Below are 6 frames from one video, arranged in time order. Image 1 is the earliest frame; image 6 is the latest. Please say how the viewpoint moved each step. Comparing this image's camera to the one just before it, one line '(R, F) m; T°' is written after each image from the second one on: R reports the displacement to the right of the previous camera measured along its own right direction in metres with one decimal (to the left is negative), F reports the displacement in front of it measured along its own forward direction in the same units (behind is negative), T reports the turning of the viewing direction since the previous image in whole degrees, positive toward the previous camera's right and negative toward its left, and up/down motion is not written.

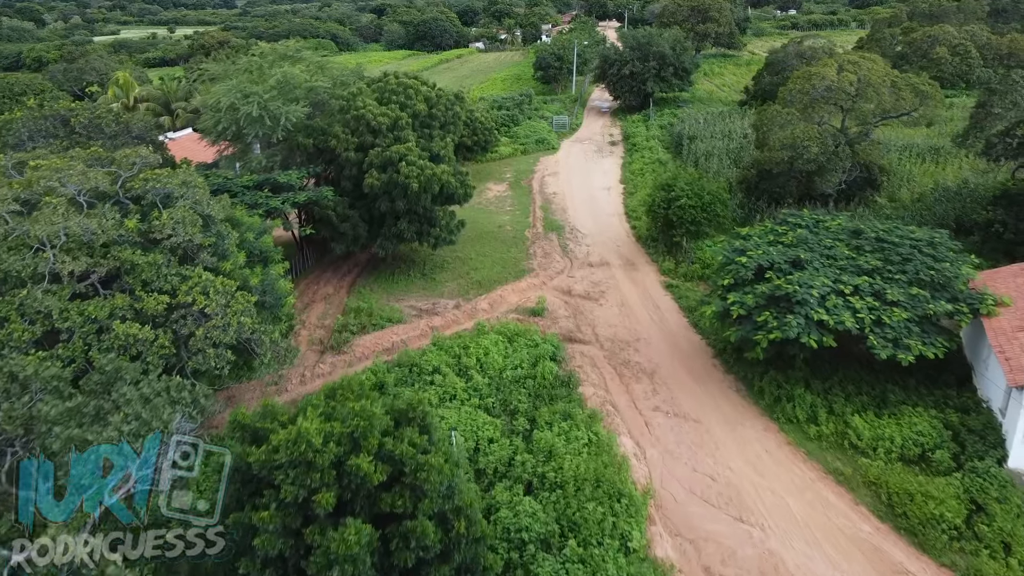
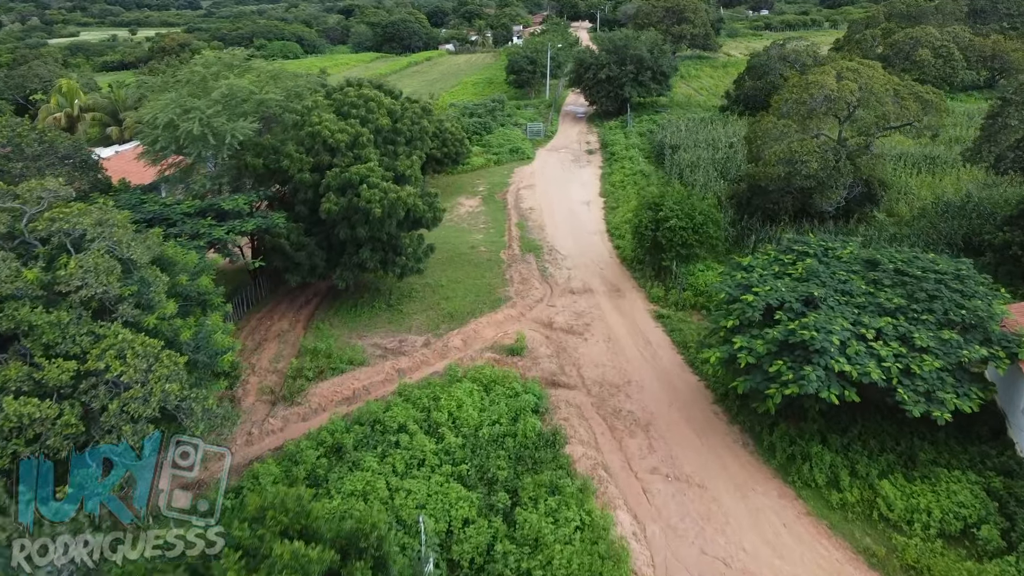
(0.0, +1.6) m; +2°
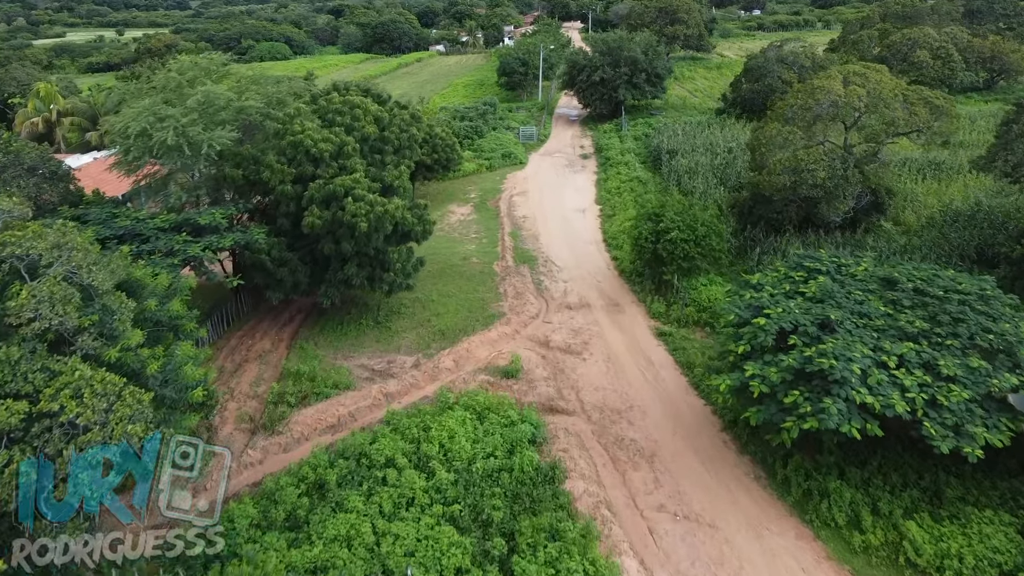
(0.0, +0.8) m; +1°
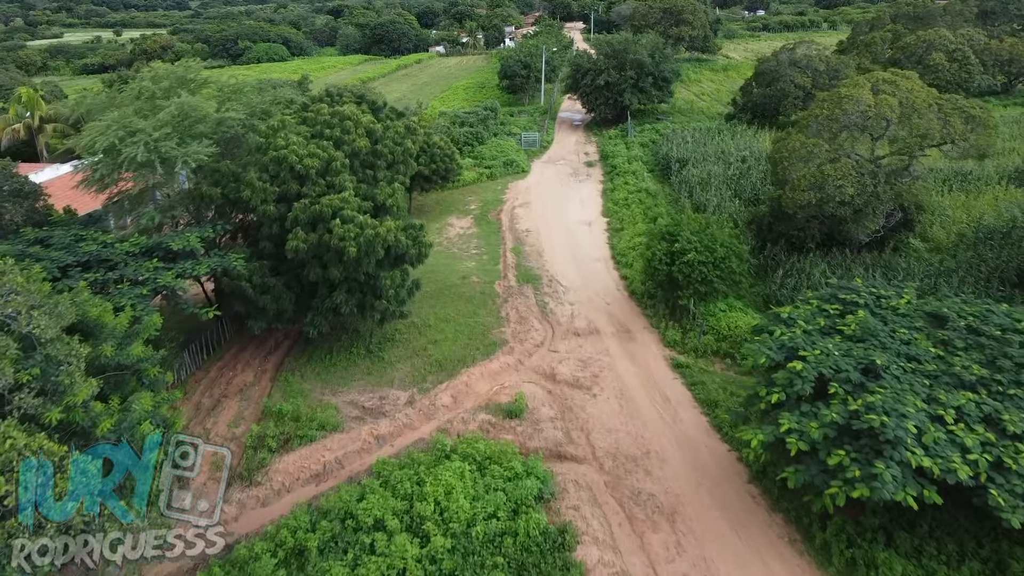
(0.0, +1.2) m; 0°
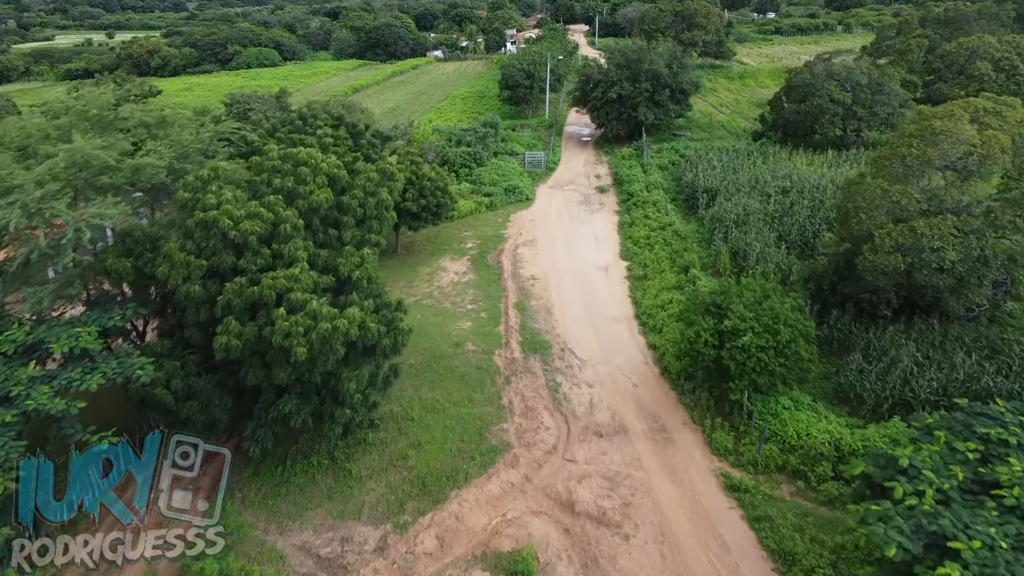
(0.0, +3.3) m; 0°
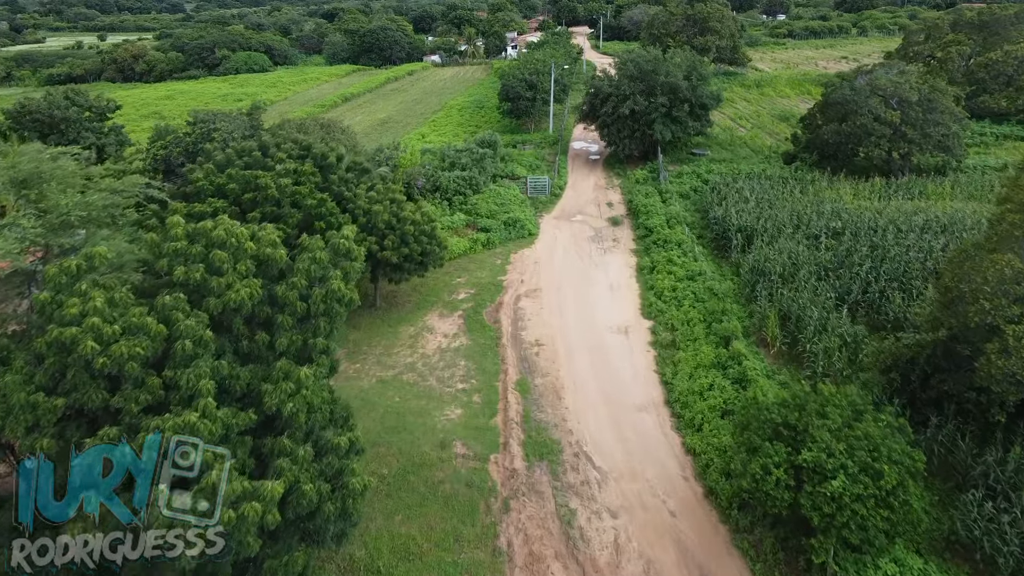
(0.0, +3.2) m; 0°
